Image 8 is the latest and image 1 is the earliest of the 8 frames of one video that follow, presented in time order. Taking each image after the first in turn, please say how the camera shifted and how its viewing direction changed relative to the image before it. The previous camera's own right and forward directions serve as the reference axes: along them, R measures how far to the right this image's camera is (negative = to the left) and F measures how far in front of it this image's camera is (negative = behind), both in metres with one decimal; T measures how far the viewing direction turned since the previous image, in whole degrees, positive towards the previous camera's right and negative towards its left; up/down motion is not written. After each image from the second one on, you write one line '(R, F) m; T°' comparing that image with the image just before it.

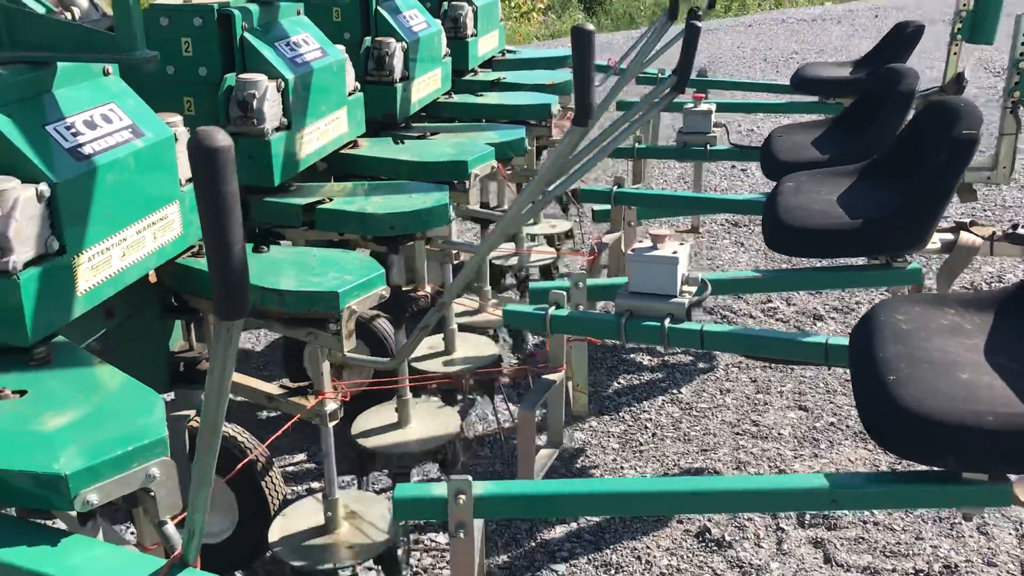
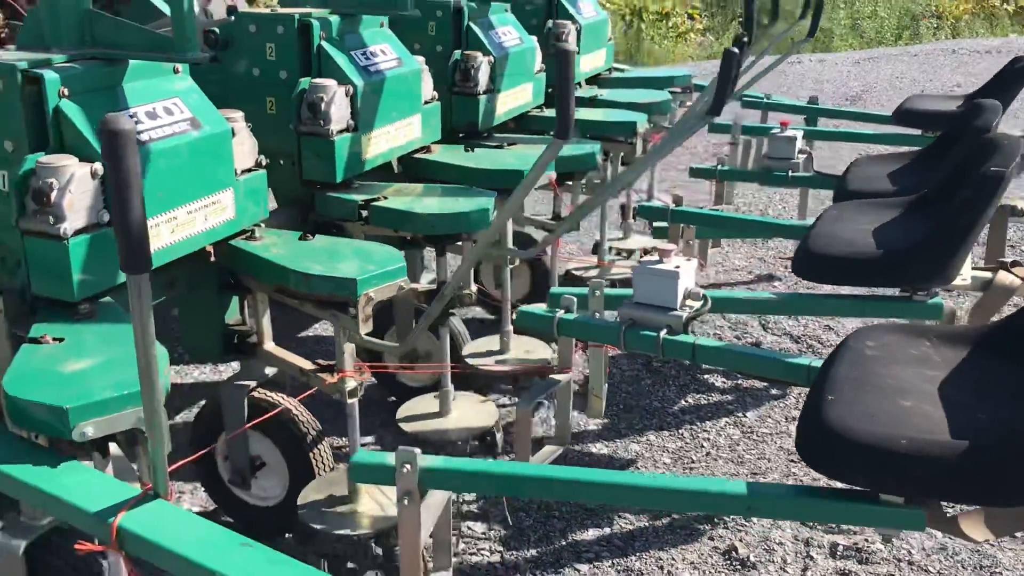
(+0.3, -0.1) m; -9°
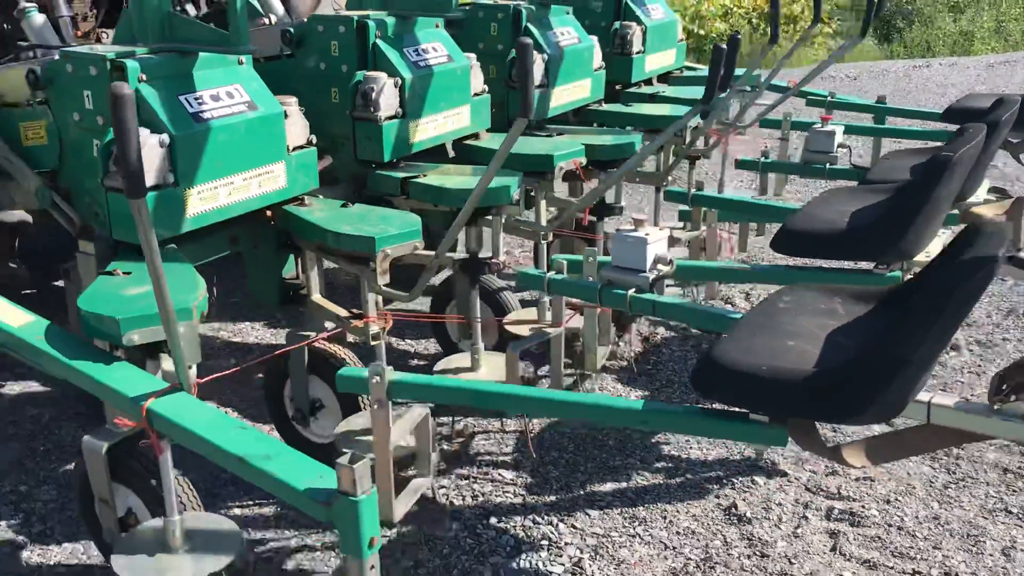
(+0.4, -0.3) m; -8°
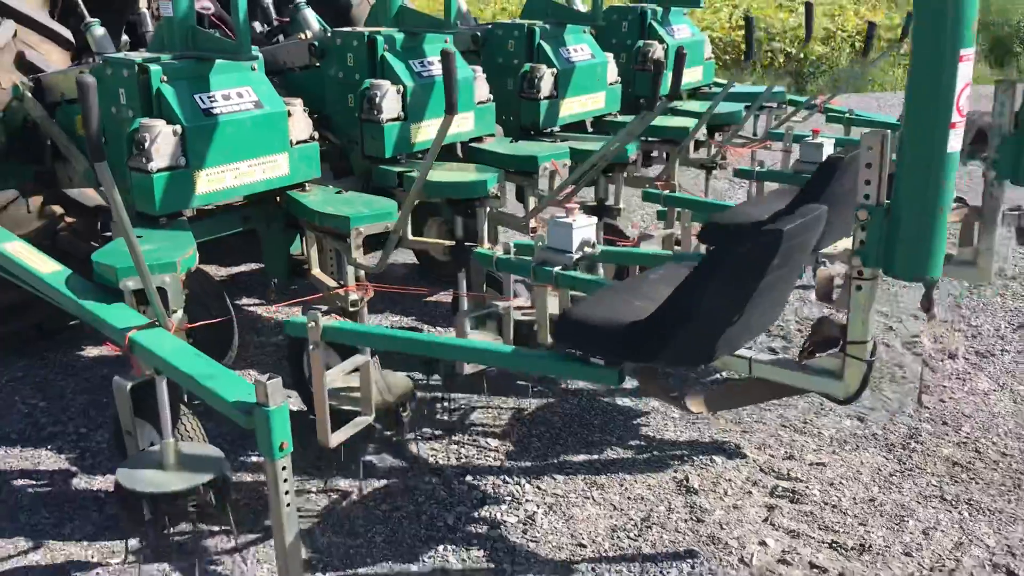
(+0.5, -0.4) m; -7°
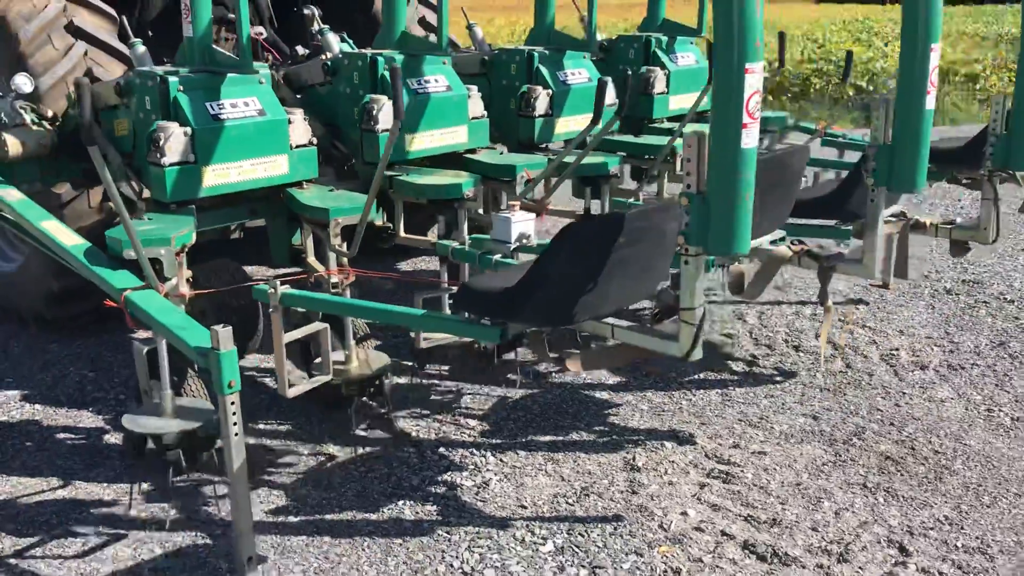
(+0.5, -0.4) m; -6°
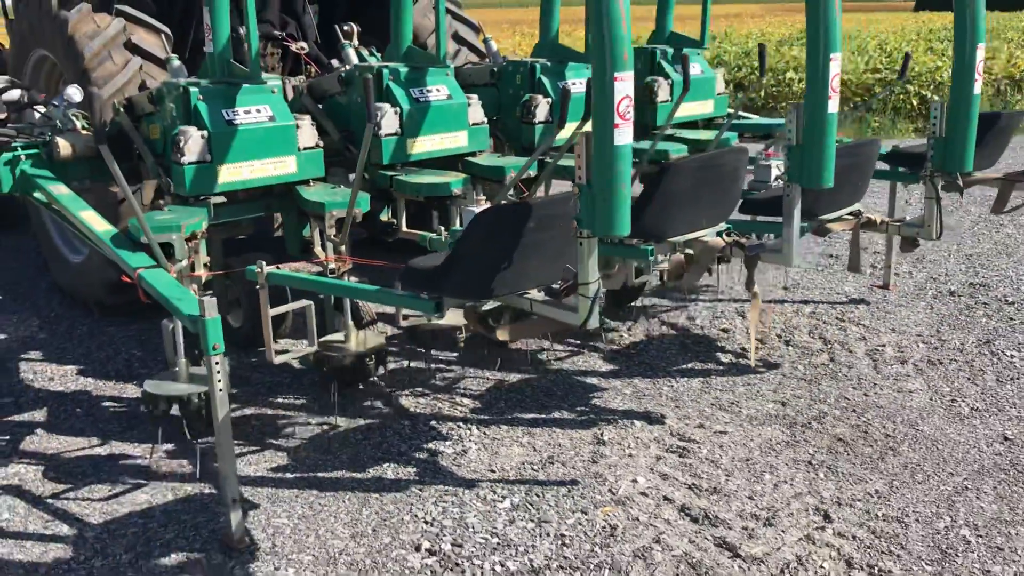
(+0.4, -0.4) m; -5°
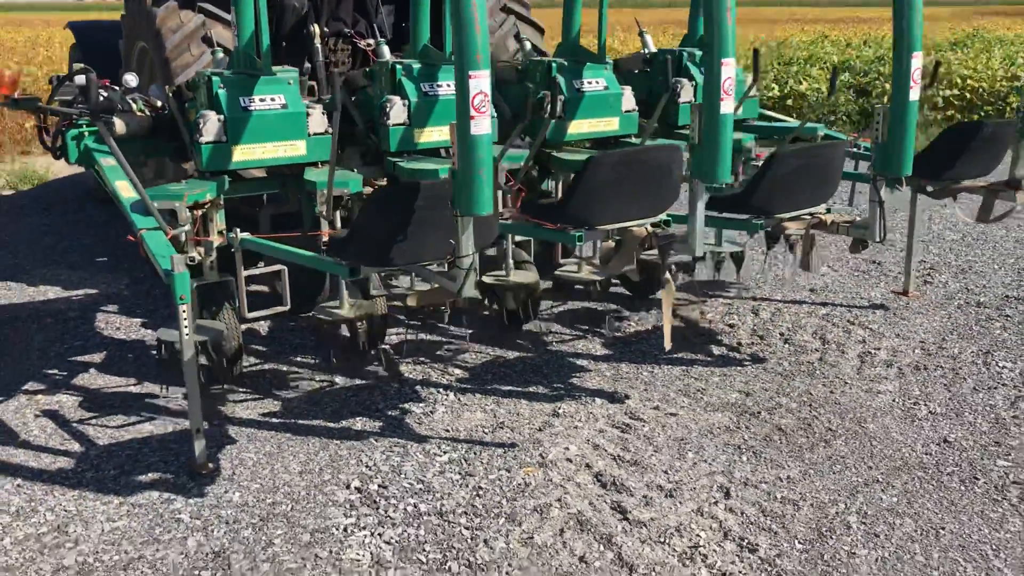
(+0.8, -0.3) m; -9°
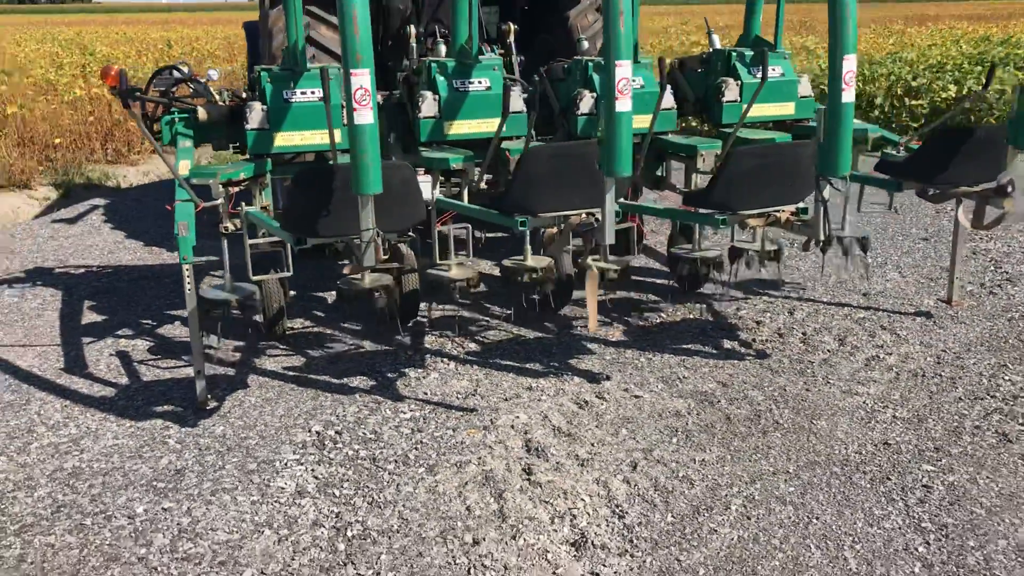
(+1.1, -0.2) m; -13°
